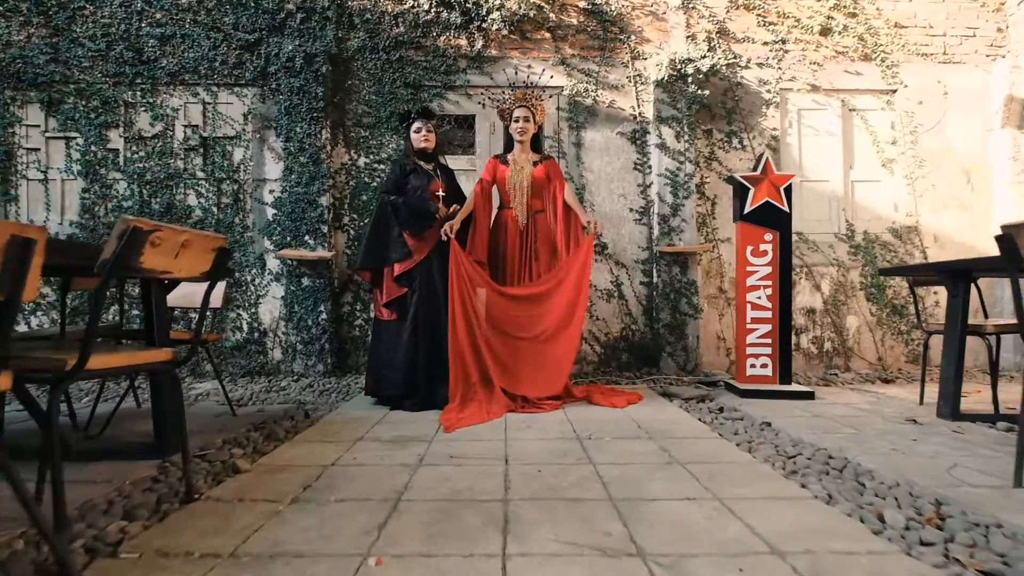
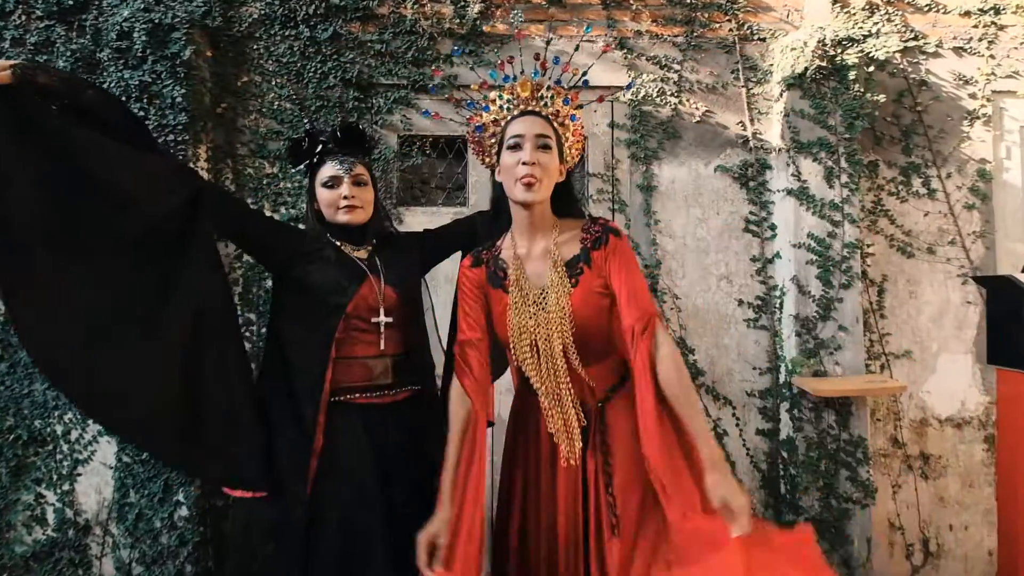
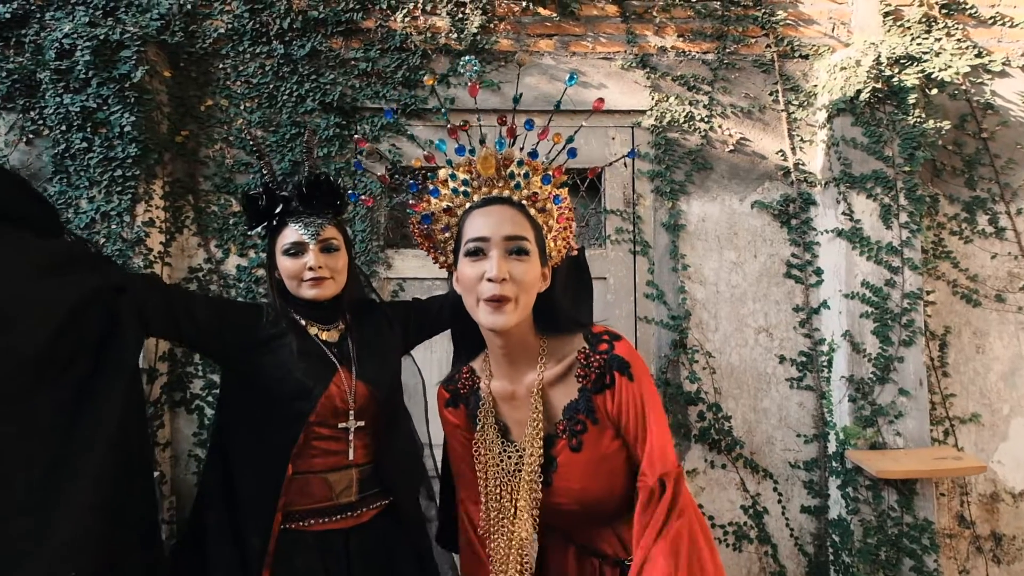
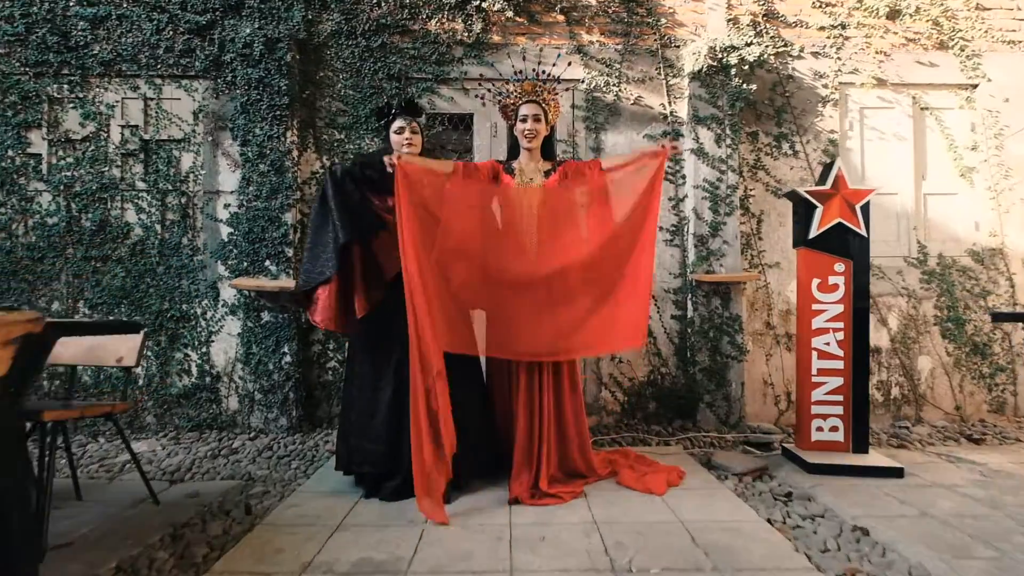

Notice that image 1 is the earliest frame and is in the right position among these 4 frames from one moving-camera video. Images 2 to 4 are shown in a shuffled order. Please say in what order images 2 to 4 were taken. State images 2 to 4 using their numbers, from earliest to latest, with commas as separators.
4, 2, 3
